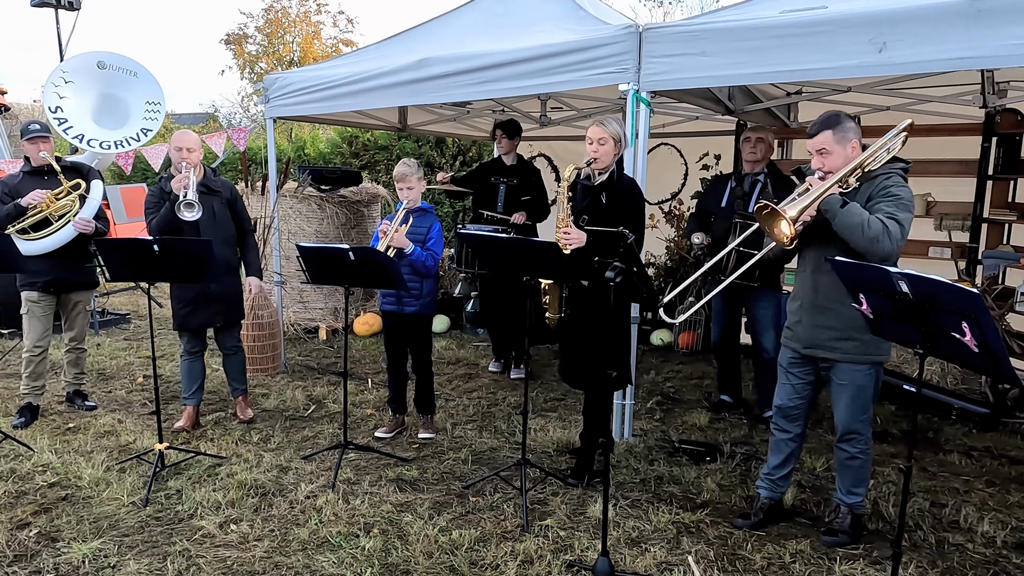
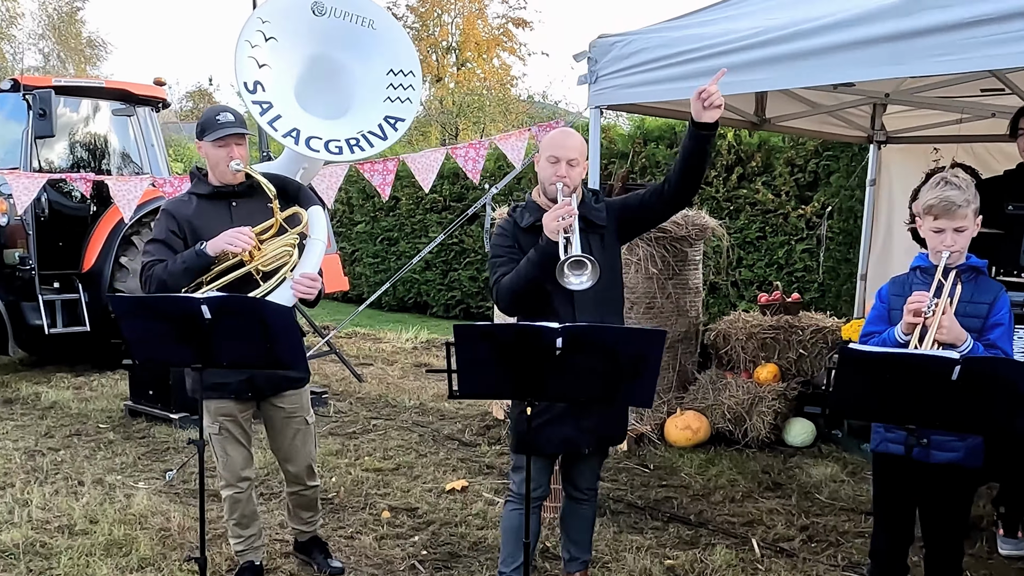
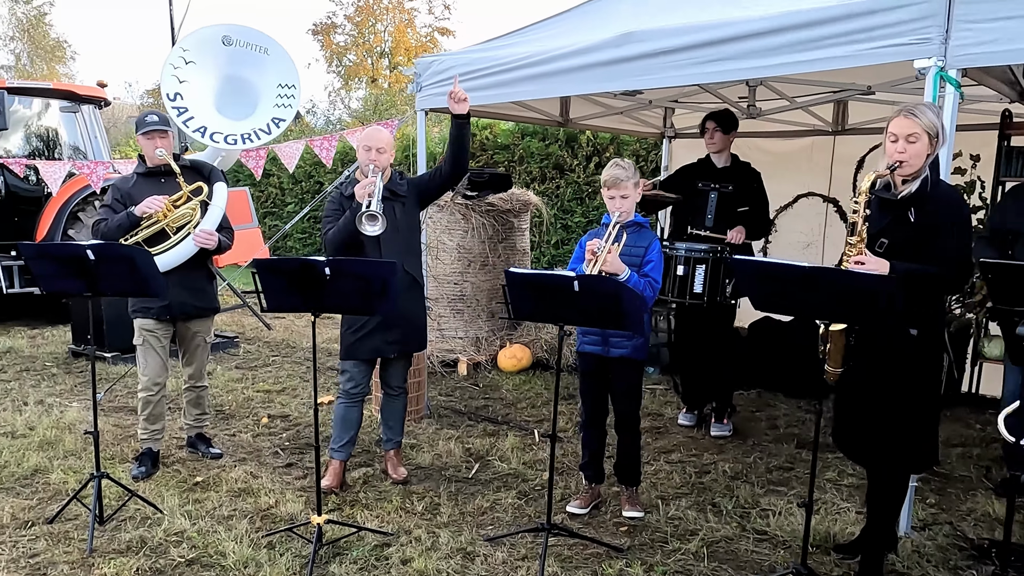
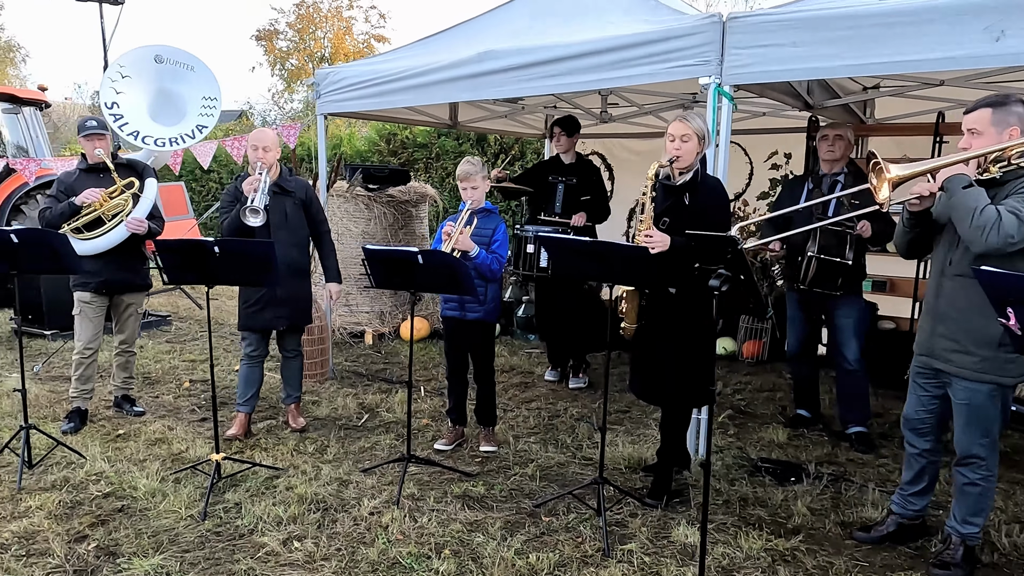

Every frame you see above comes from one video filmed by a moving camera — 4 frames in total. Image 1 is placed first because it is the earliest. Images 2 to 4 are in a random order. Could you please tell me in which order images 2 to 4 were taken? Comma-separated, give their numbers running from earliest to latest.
4, 3, 2
